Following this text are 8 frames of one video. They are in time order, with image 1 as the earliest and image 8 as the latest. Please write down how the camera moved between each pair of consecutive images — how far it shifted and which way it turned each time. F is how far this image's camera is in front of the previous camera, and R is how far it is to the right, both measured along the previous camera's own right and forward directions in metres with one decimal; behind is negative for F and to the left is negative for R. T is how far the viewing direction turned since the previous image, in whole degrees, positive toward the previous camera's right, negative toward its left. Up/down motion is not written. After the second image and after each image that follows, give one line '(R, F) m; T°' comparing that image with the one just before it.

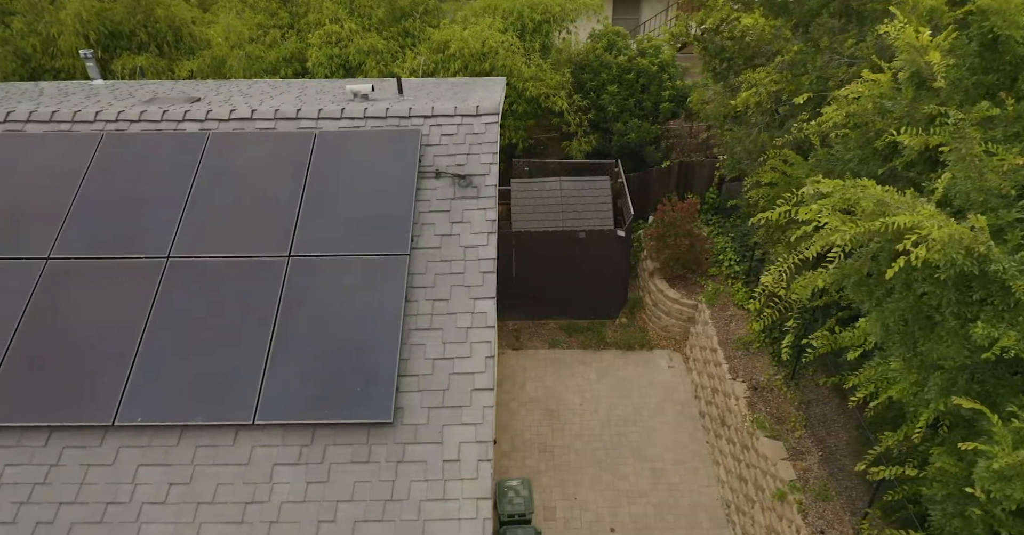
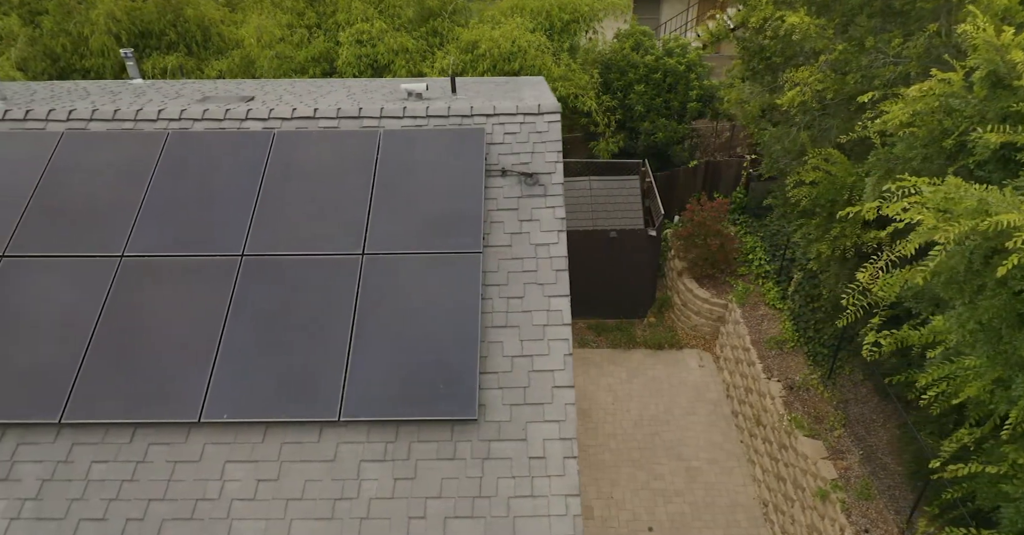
(-0.7, 0.0) m; 0°
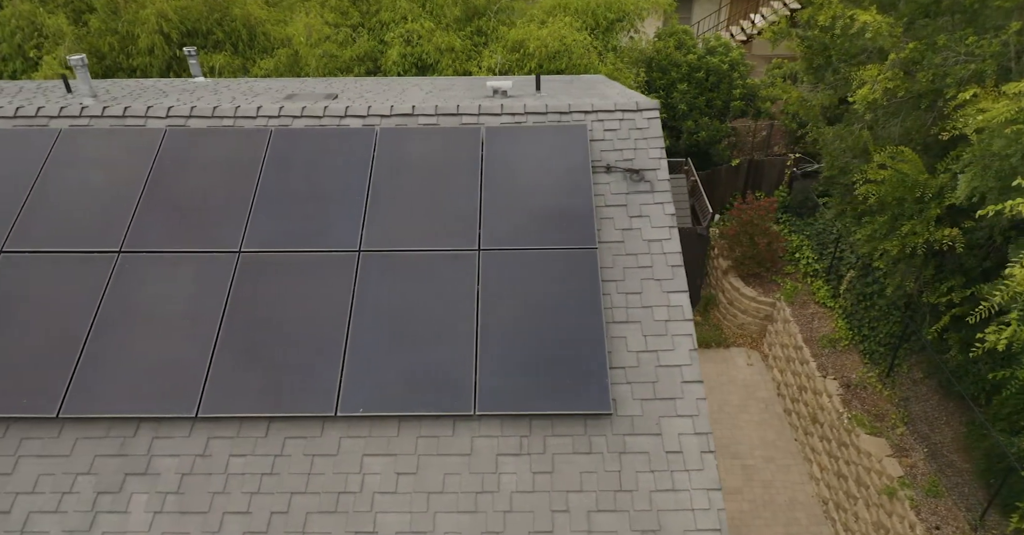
(-1.2, 0.0) m; 0°
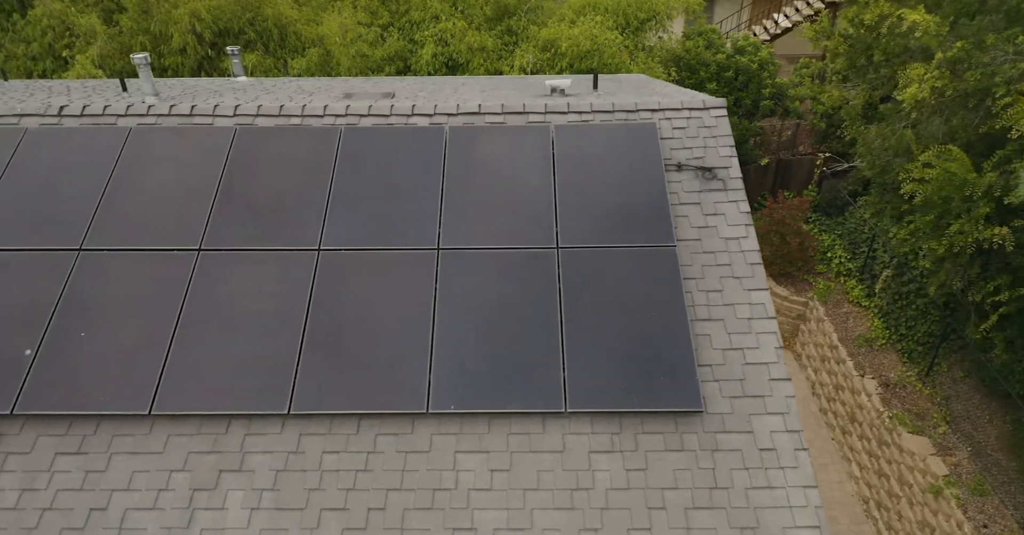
(-0.8, 0.0) m; 0°
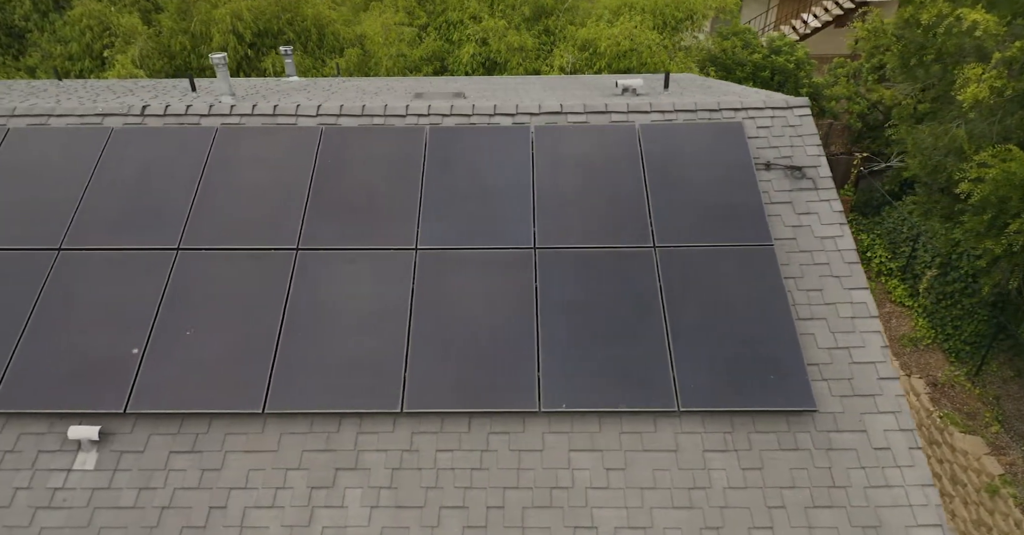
(-1.0, 0.0) m; 0°
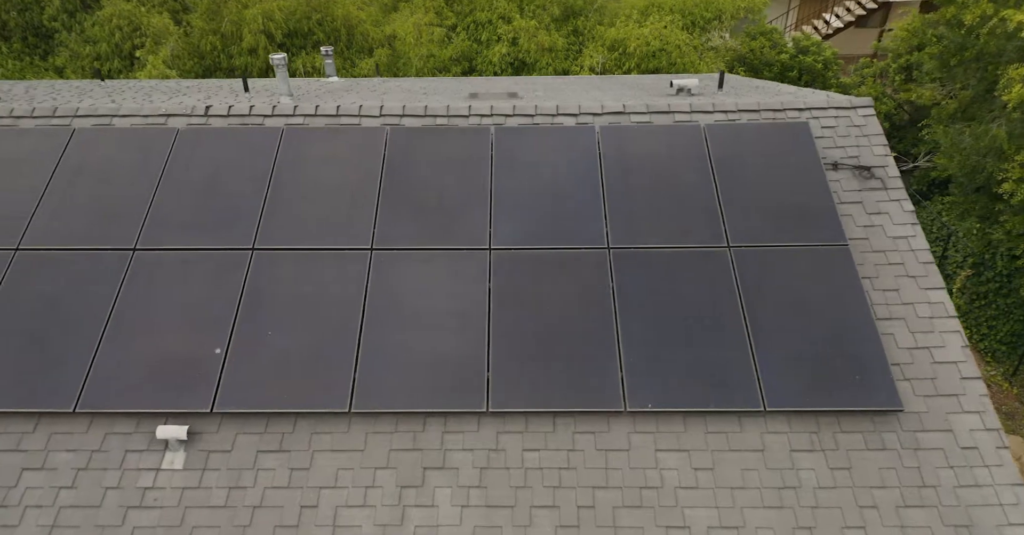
(-0.8, 0.0) m; 0°
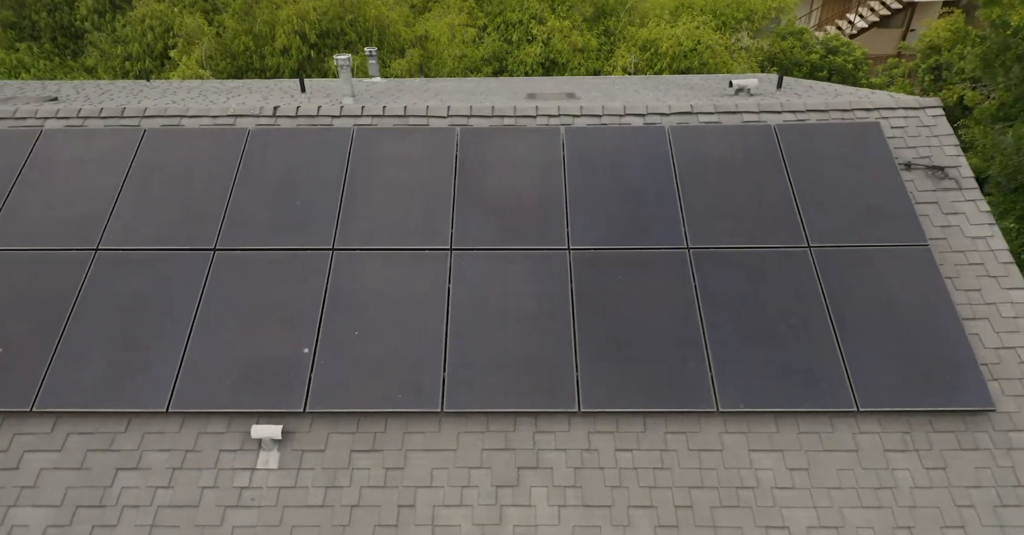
(-0.8, 0.0) m; 0°
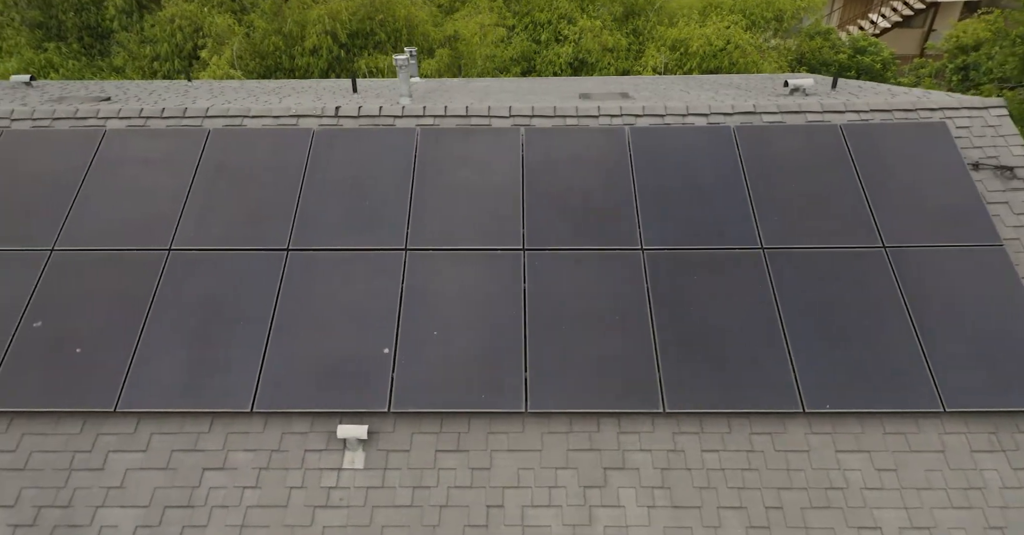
(-0.8, 0.0) m; 0°
